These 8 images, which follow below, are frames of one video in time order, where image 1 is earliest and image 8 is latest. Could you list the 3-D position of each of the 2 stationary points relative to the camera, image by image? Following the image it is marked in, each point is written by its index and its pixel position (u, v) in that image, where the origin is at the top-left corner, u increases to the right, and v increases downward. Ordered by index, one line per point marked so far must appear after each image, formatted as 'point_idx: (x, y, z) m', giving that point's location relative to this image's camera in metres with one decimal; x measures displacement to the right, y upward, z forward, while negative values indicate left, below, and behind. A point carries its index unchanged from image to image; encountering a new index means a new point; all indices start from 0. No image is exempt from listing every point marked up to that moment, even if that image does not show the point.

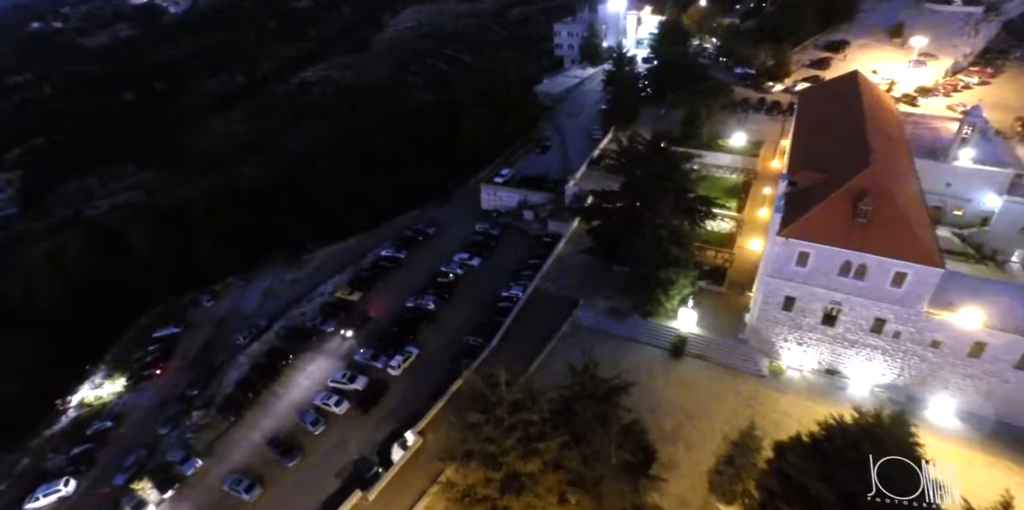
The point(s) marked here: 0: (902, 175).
0: (+13.5, +2.8, +18.1) m
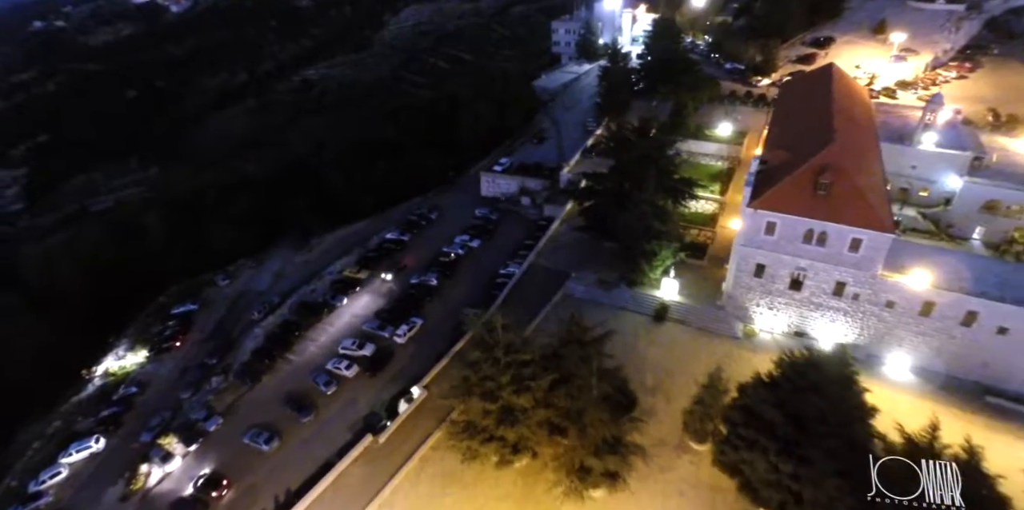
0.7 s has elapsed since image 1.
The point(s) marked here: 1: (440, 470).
0: (+13.3, +3.9, +19.9) m
1: (-2.3, -6.9, +16.9) m
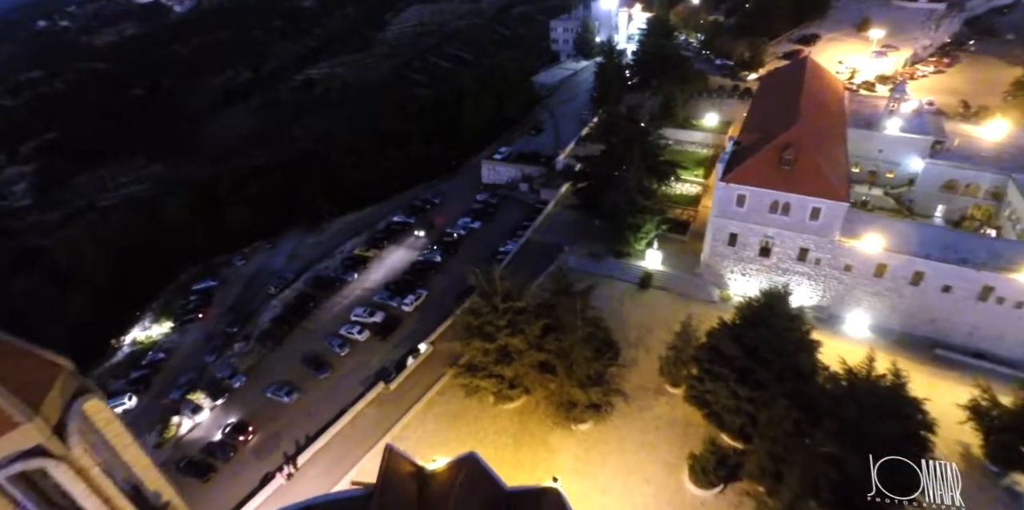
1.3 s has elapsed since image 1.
0: (+13.2, +5.1, +22.1) m
1: (-2.5, -5.6, +19.1) m
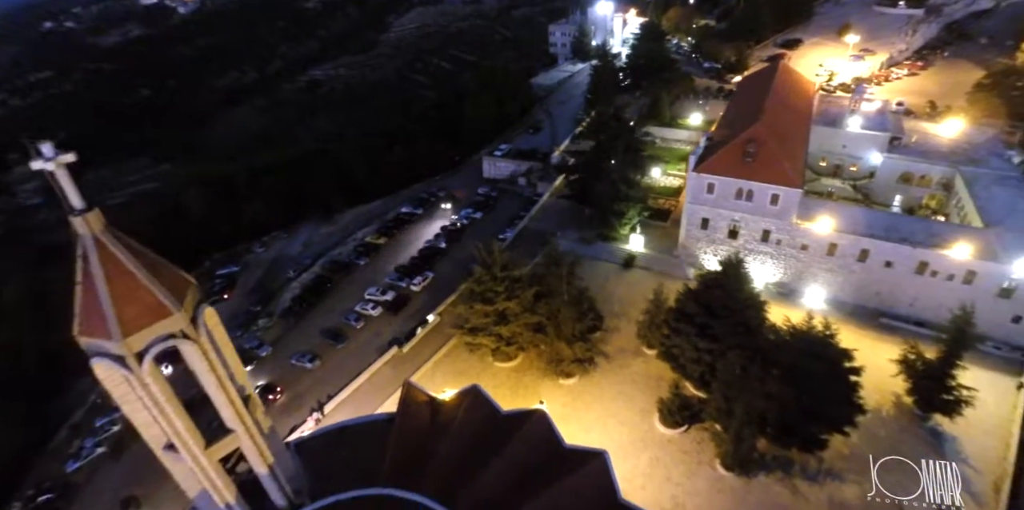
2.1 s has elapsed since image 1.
0: (+13.1, +6.0, +25.0) m
1: (-2.6, -4.8, +22.0) m
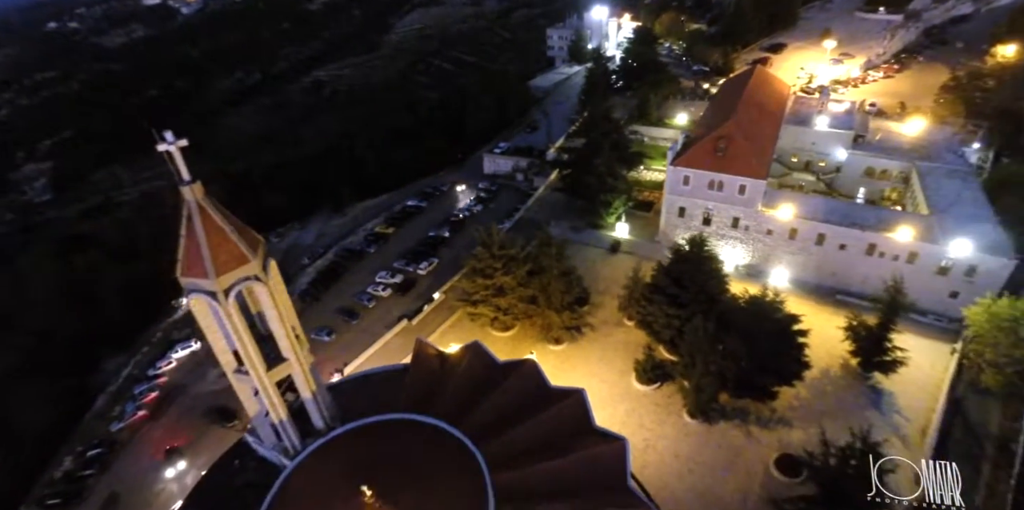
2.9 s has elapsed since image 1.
0: (+12.9, +6.8, +27.9) m
1: (-2.8, -3.9, +24.9) m
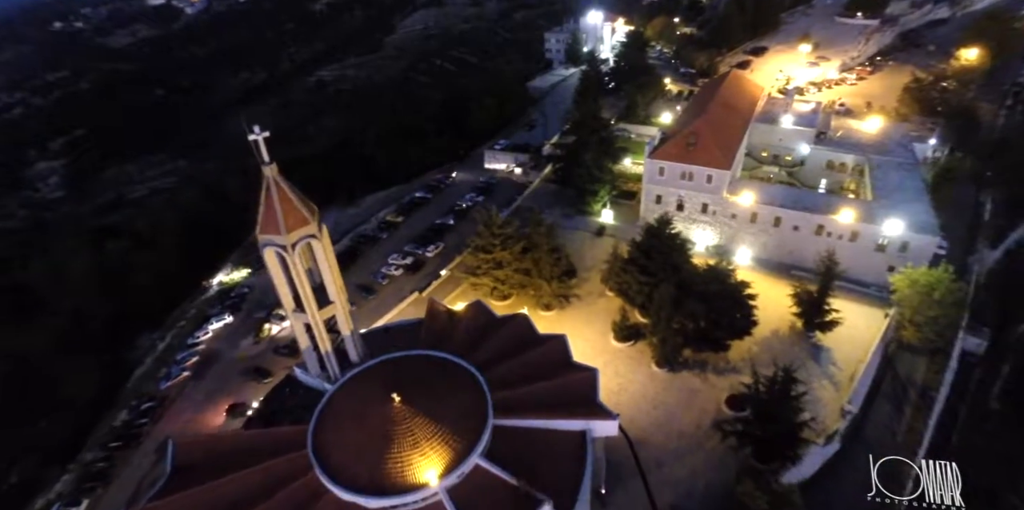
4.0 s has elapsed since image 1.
0: (+12.8, +7.9, +31.8) m
1: (-2.9, -2.8, +28.9) m
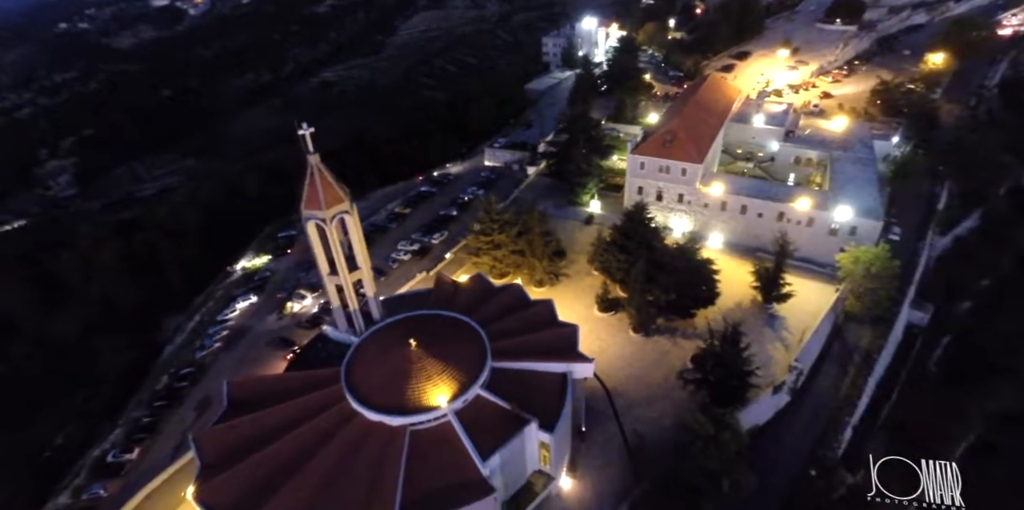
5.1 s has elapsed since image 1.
0: (+12.6, +8.9, +35.7) m
1: (-3.1, -1.8, +32.7) m
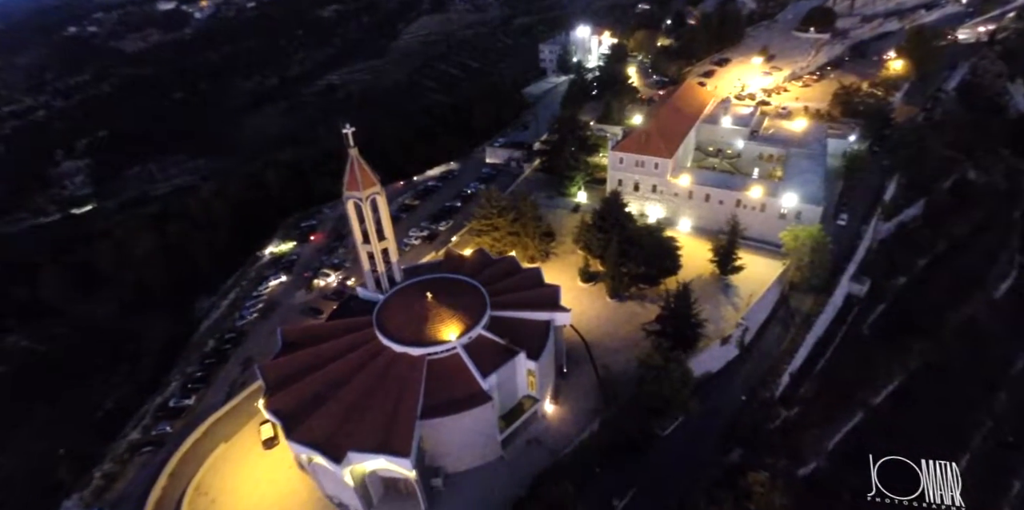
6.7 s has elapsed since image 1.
0: (+12.4, +10.3, +41.3) m
1: (-3.4, -0.4, +38.3) m
